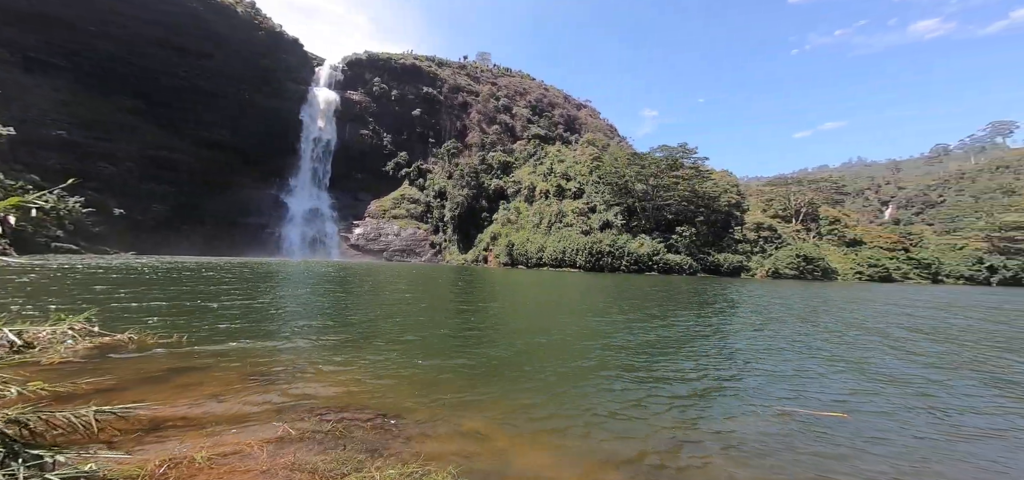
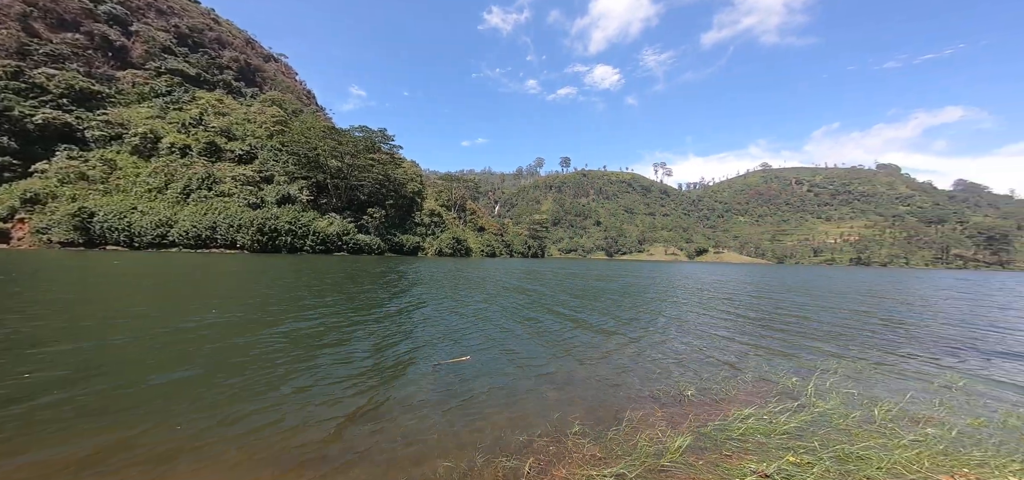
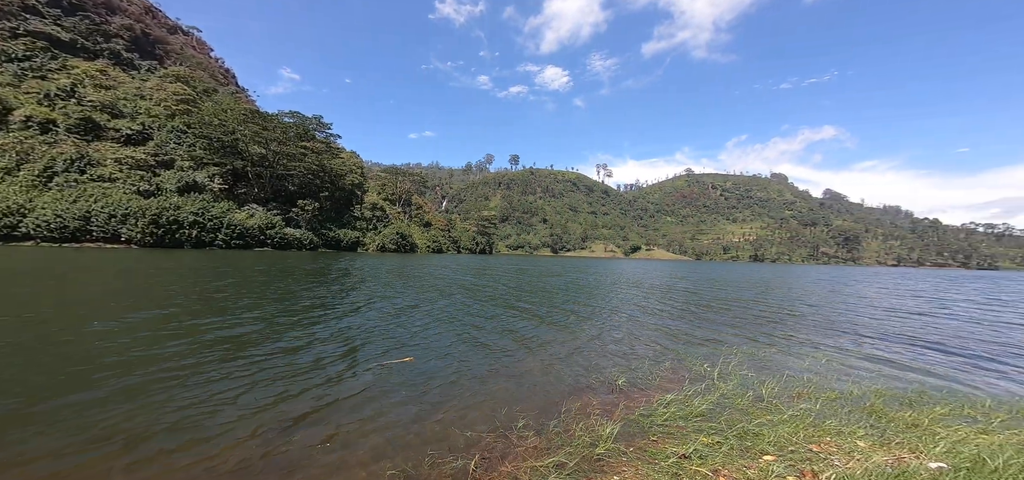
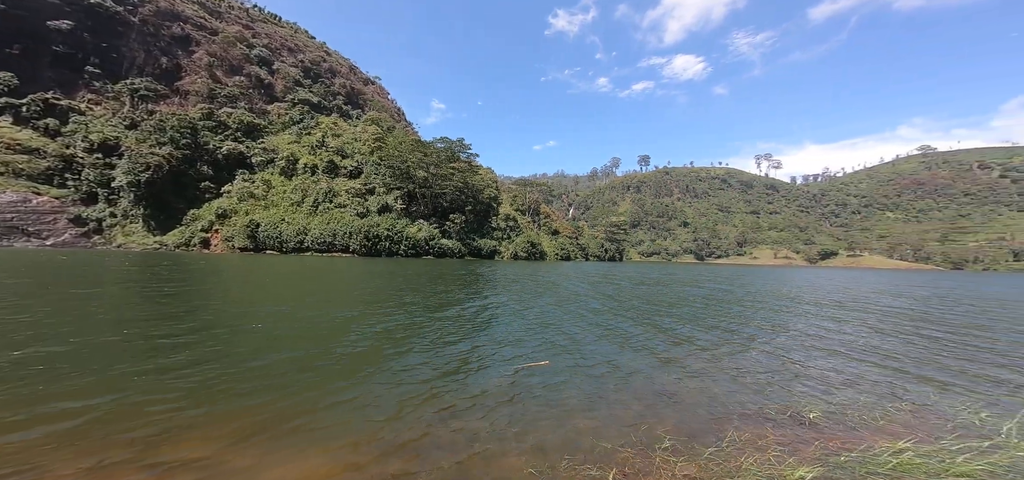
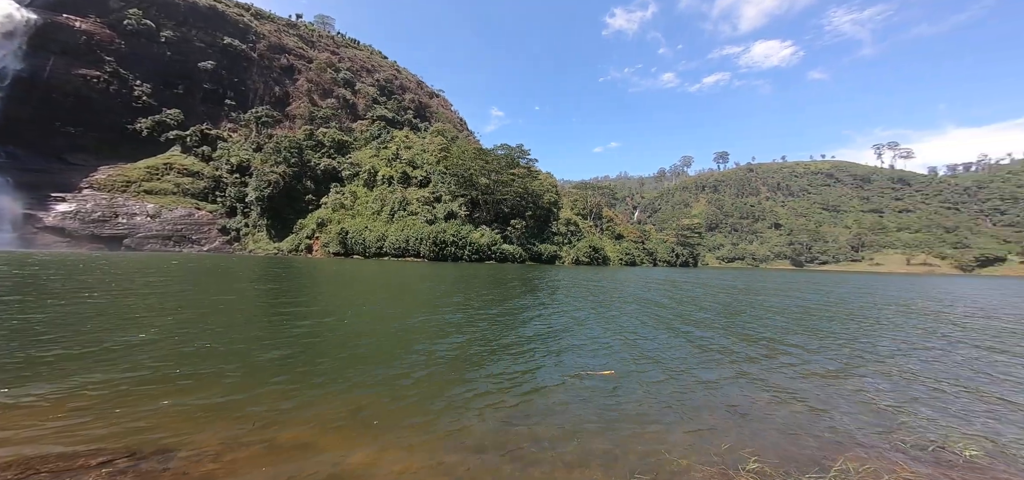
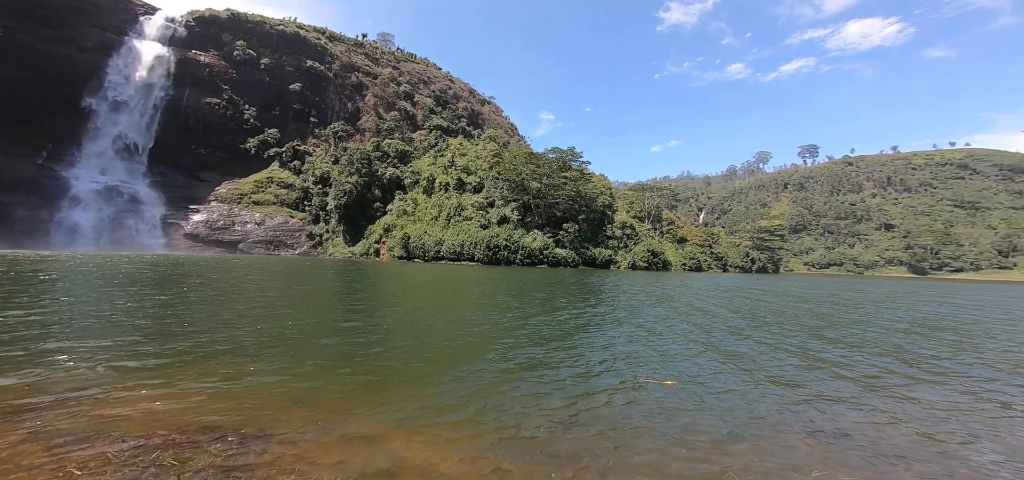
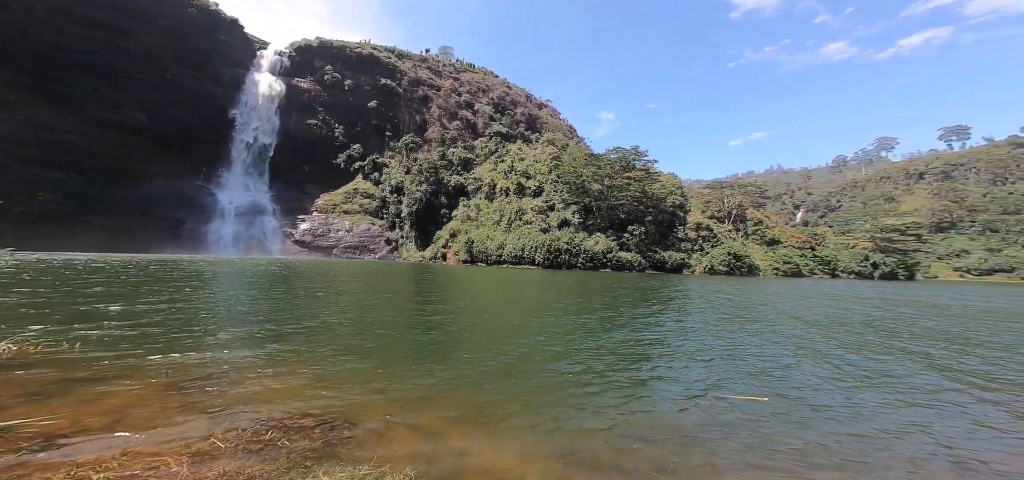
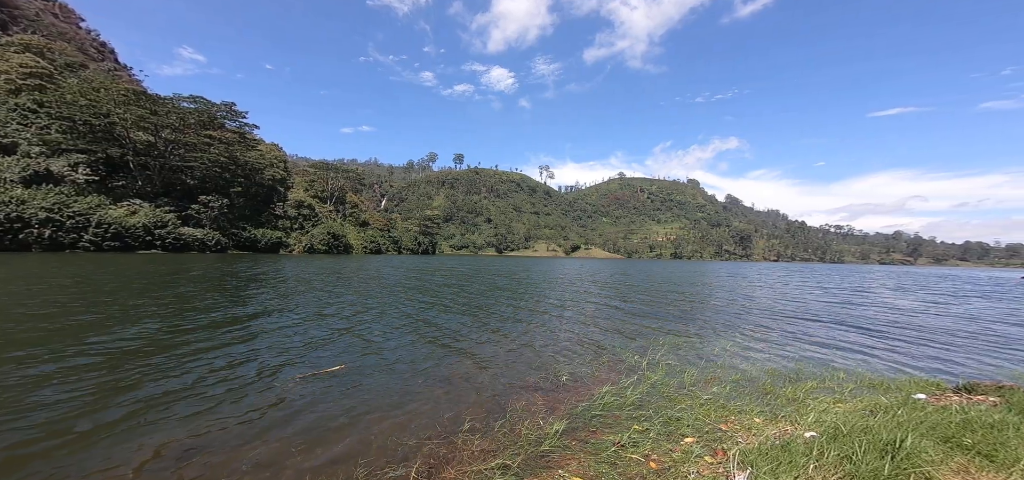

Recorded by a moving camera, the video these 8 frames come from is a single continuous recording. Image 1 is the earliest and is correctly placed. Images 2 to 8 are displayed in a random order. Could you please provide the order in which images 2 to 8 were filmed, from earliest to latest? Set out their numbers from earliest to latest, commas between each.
7, 6, 5, 4, 2, 3, 8
